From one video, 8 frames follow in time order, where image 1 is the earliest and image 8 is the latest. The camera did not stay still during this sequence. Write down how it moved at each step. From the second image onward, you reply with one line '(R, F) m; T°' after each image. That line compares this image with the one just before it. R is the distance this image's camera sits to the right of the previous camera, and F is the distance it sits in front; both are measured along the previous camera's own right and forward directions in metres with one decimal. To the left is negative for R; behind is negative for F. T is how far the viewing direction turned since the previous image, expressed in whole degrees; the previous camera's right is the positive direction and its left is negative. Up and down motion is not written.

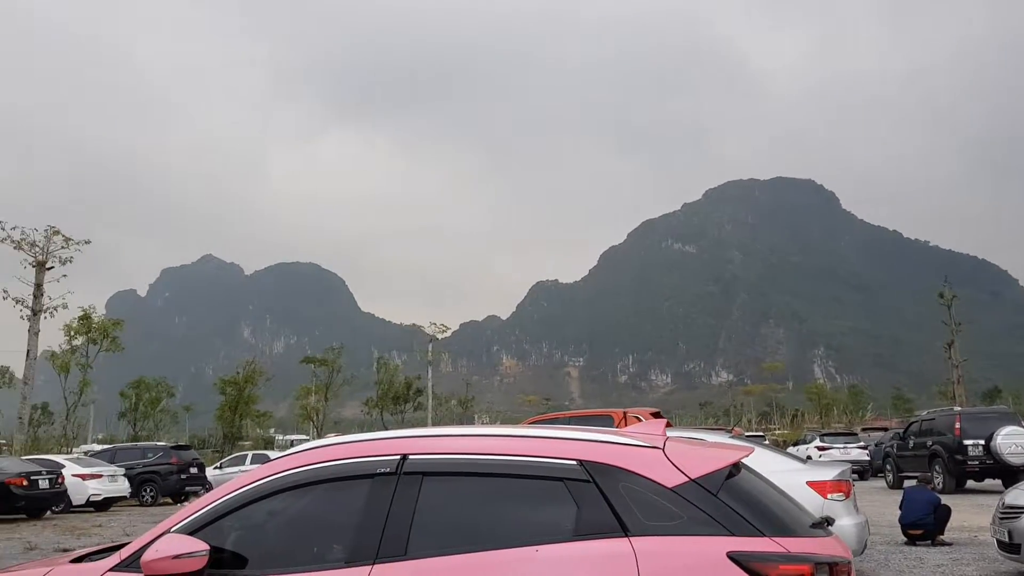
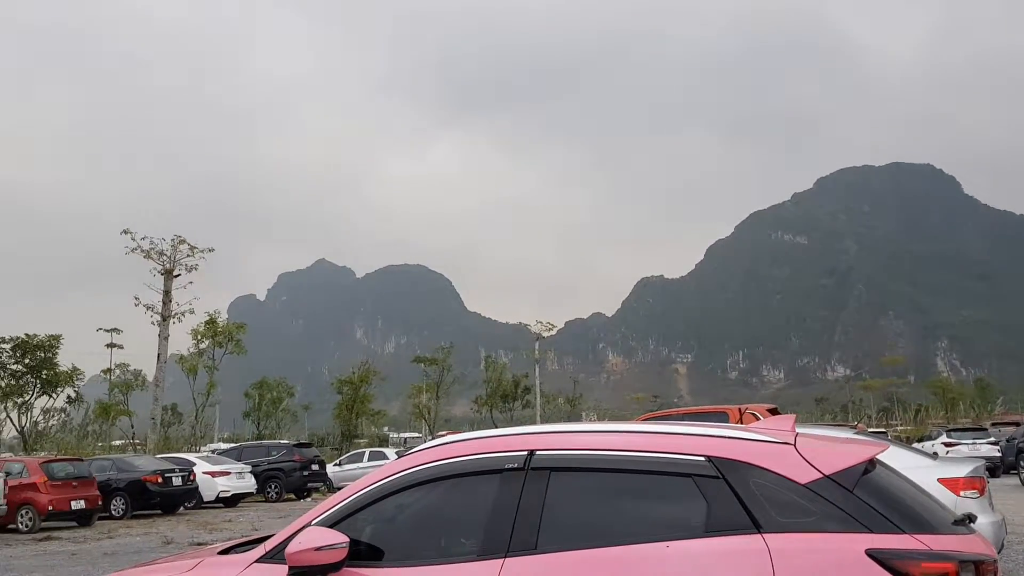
(-0.1, 0.0) m; -7°
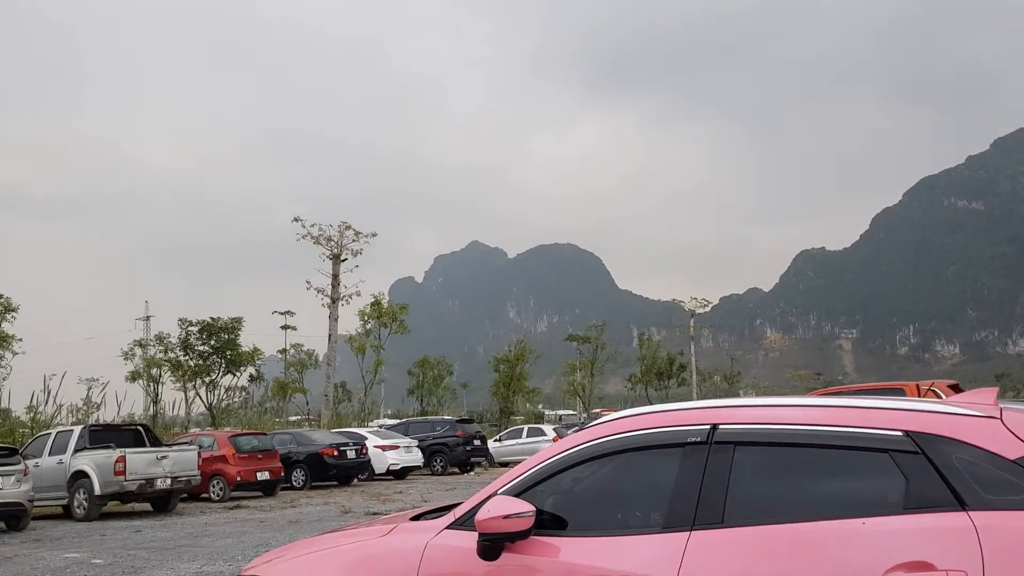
(-0.1, 0.0) m; -11°
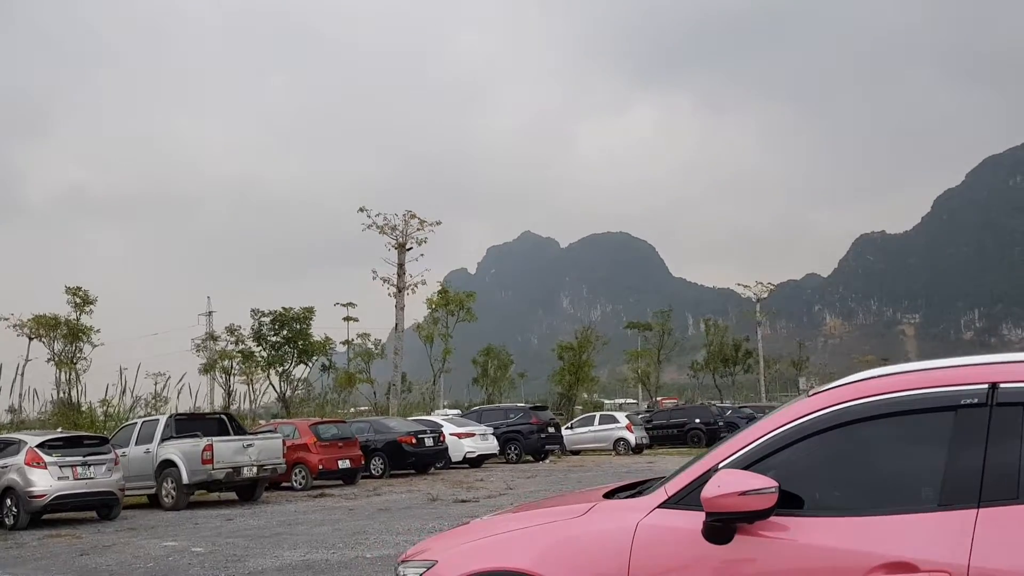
(-0.6, +0.4) m; -4°
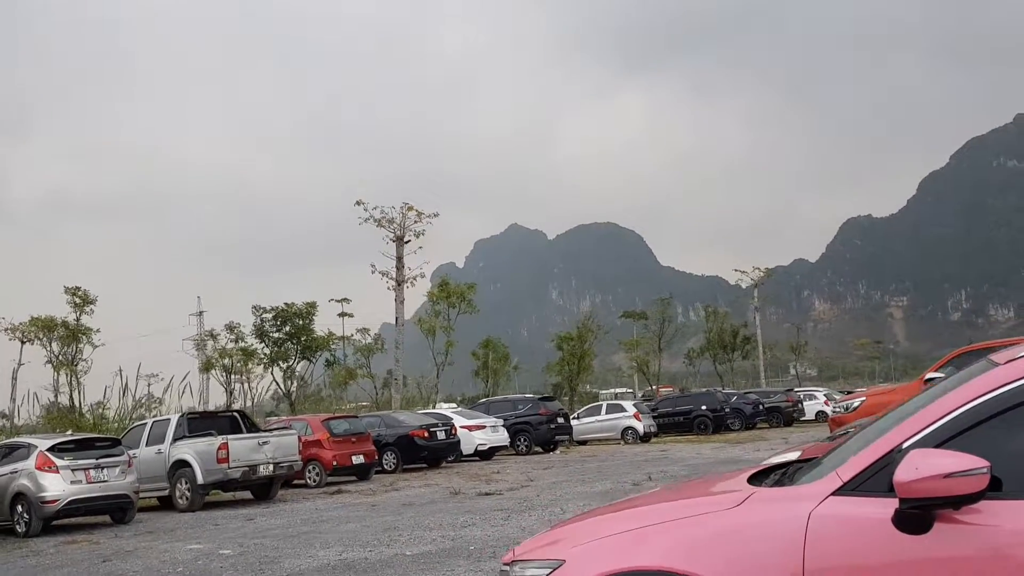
(-0.5, +0.3) m; +1°
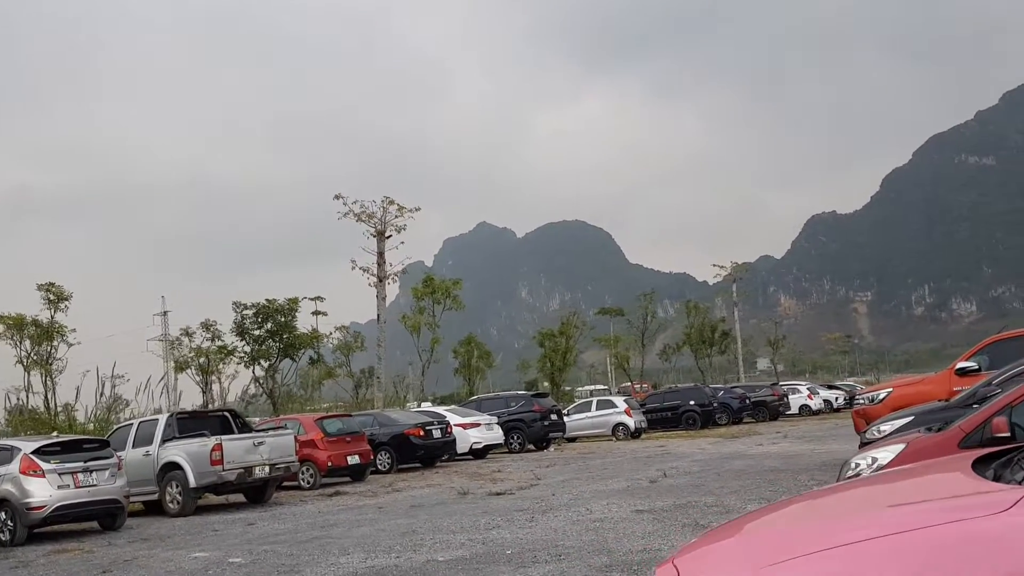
(-0.6, +0.5) m; +2°
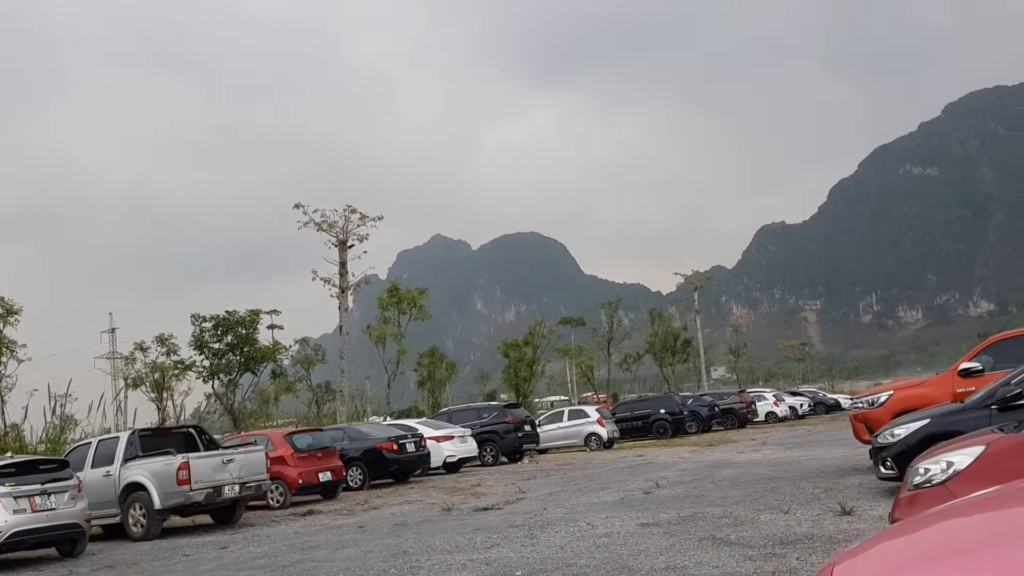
(-0.4, +0.5) m; +3°
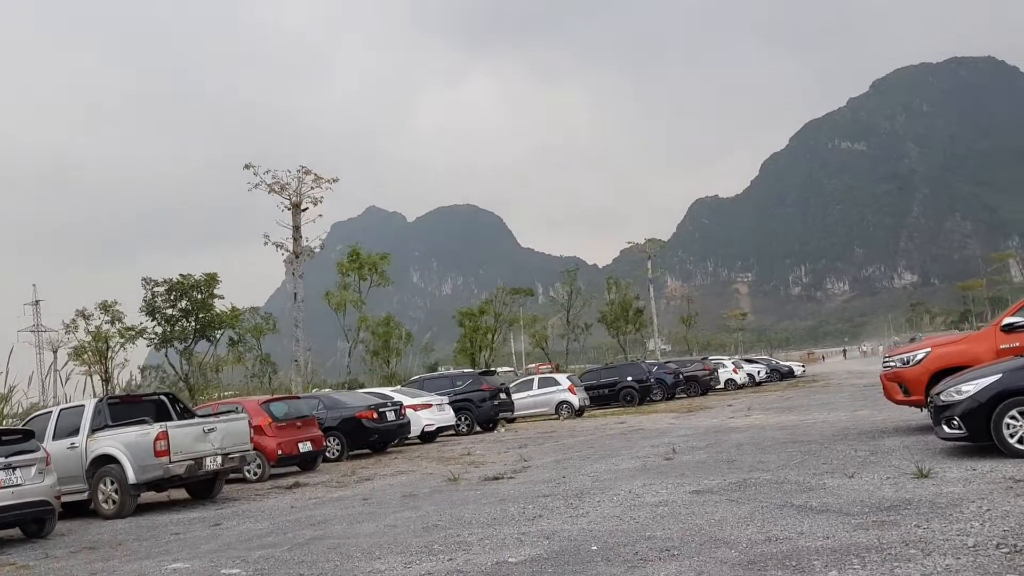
(-1.0, +0.9) m; +4°
